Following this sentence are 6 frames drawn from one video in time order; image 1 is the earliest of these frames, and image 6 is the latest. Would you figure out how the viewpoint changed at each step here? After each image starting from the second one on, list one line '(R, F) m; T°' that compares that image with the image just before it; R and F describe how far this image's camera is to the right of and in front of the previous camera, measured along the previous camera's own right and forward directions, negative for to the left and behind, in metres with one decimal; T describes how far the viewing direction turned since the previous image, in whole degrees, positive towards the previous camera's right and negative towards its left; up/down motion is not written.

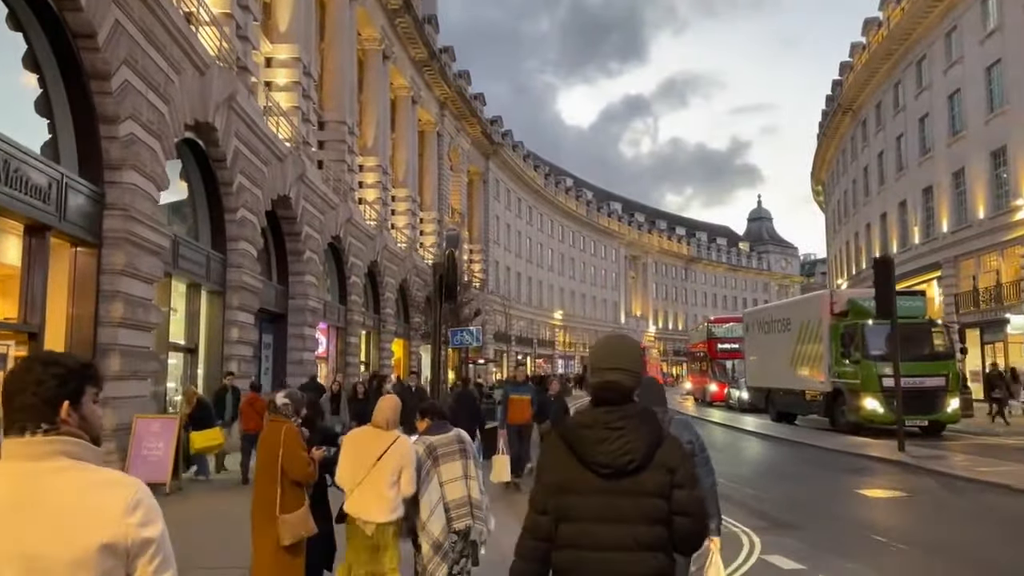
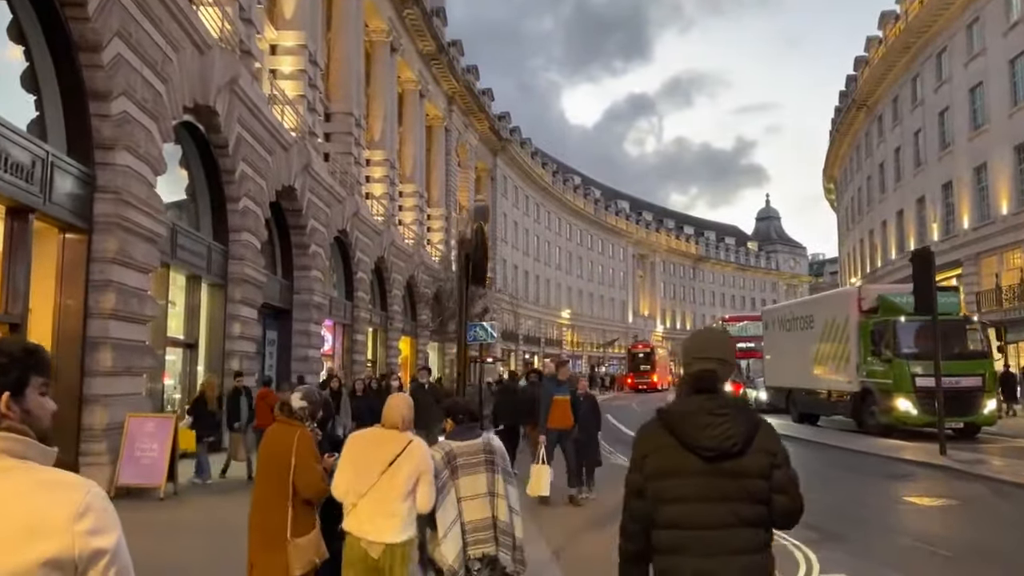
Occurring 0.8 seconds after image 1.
(-0.2, +0.9) m; 0°
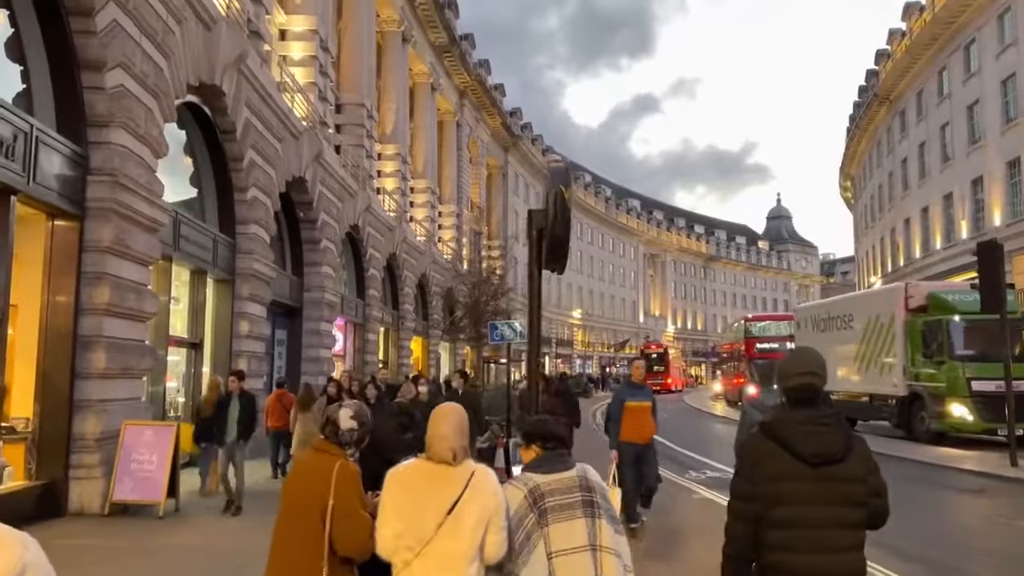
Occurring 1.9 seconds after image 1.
(-0.4, +1.2) m; 0°
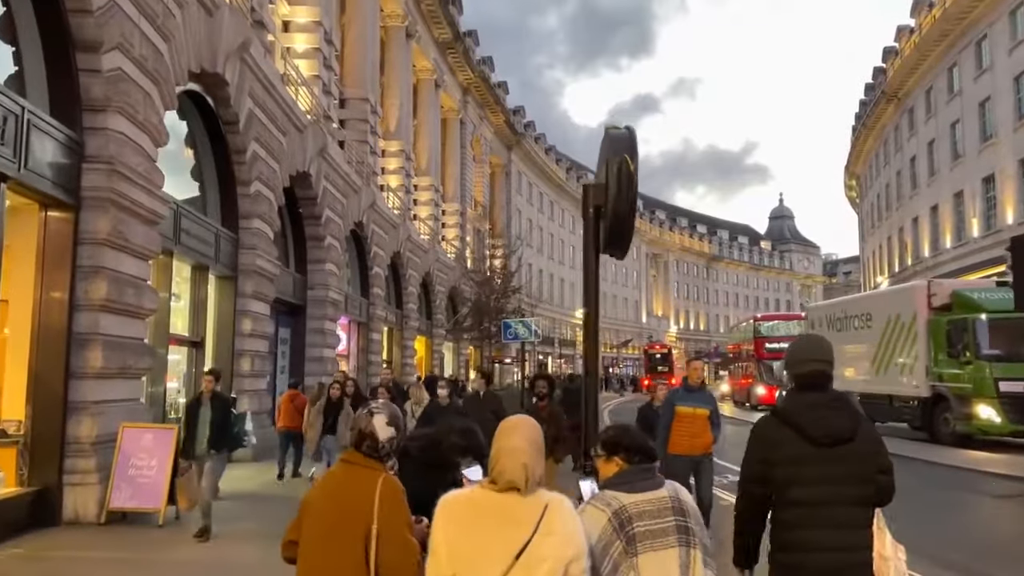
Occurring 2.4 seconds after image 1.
(-0.2, +0.6) m; 0°
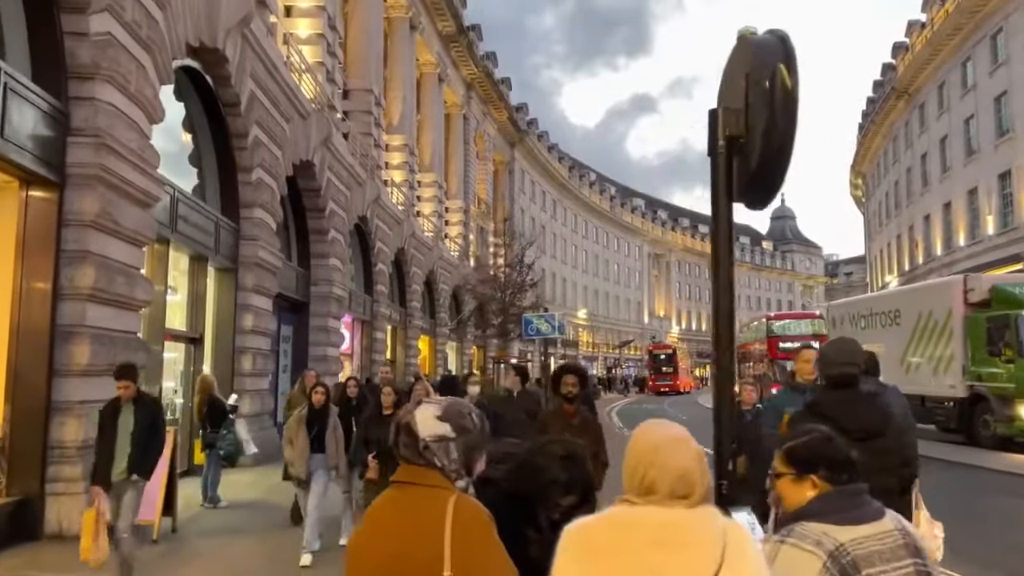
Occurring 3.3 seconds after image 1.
(-0.4, +1.0) m; 0°
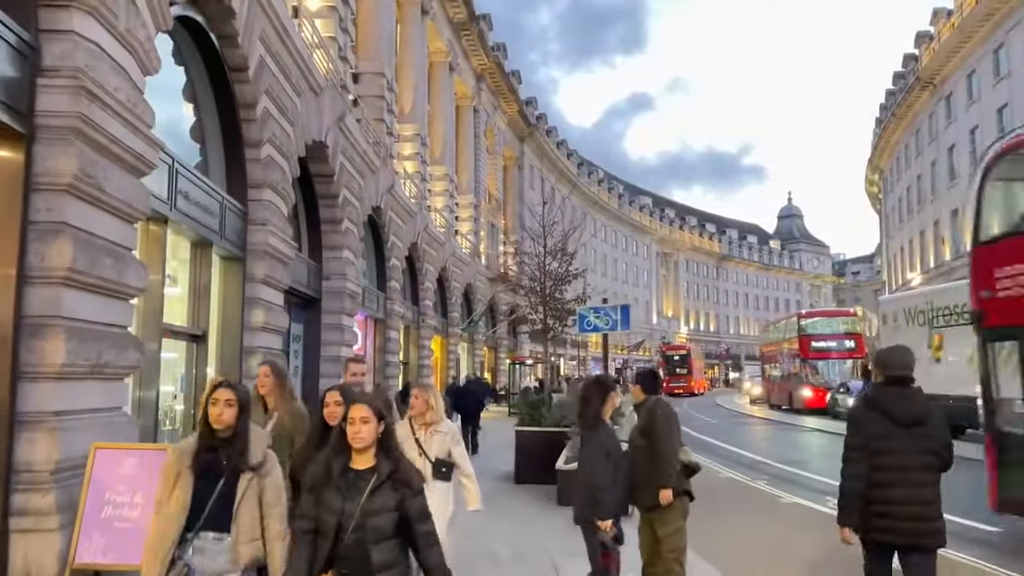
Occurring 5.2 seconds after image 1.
(-0.7, +1.8) m; 0°
